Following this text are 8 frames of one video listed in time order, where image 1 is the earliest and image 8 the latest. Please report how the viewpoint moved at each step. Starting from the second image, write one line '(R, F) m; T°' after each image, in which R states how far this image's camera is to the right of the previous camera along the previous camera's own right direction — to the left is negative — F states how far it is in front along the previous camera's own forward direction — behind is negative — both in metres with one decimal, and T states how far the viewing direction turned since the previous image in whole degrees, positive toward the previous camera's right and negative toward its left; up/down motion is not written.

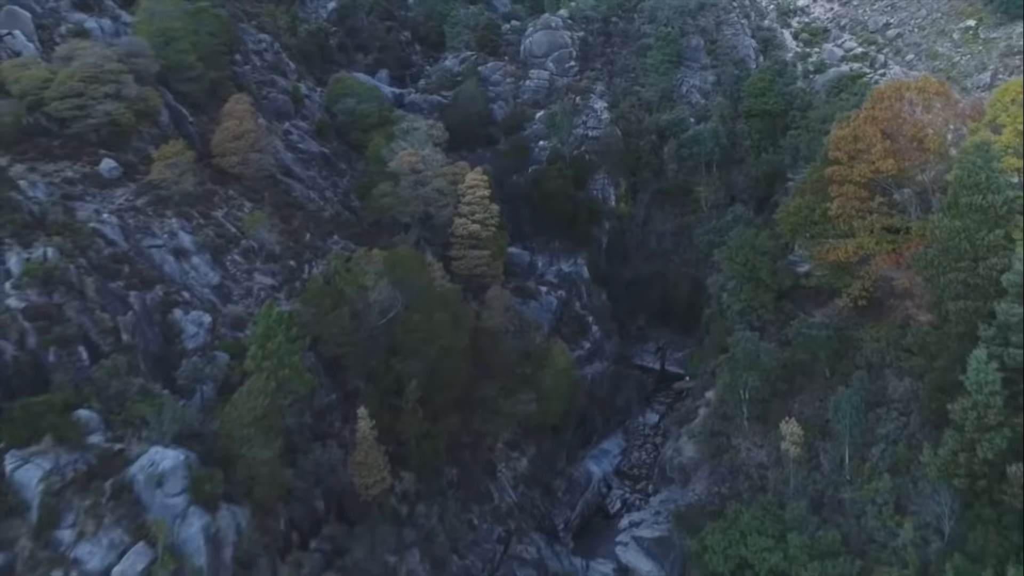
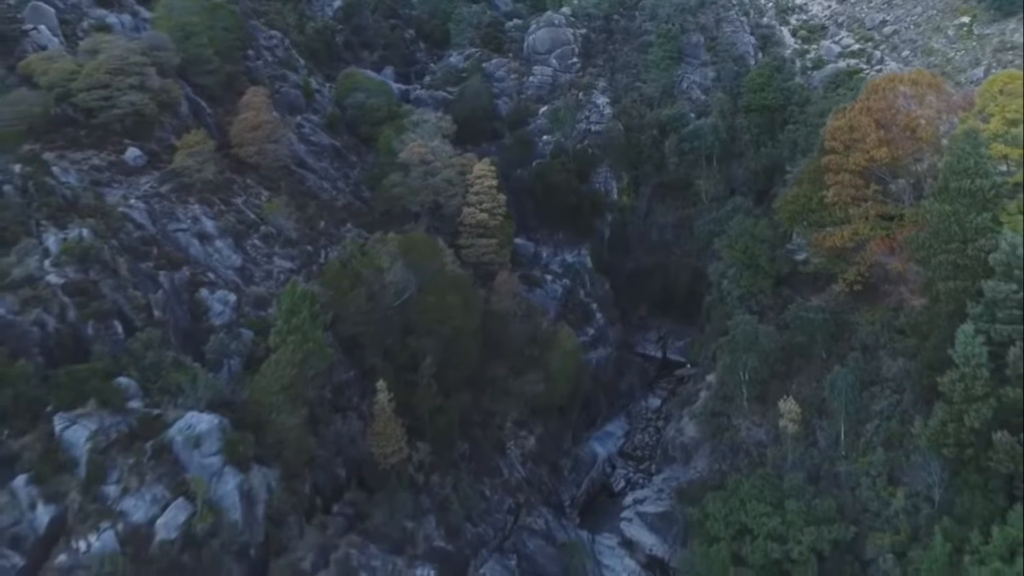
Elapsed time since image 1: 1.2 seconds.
(-0.3, -1.3) m; 0°
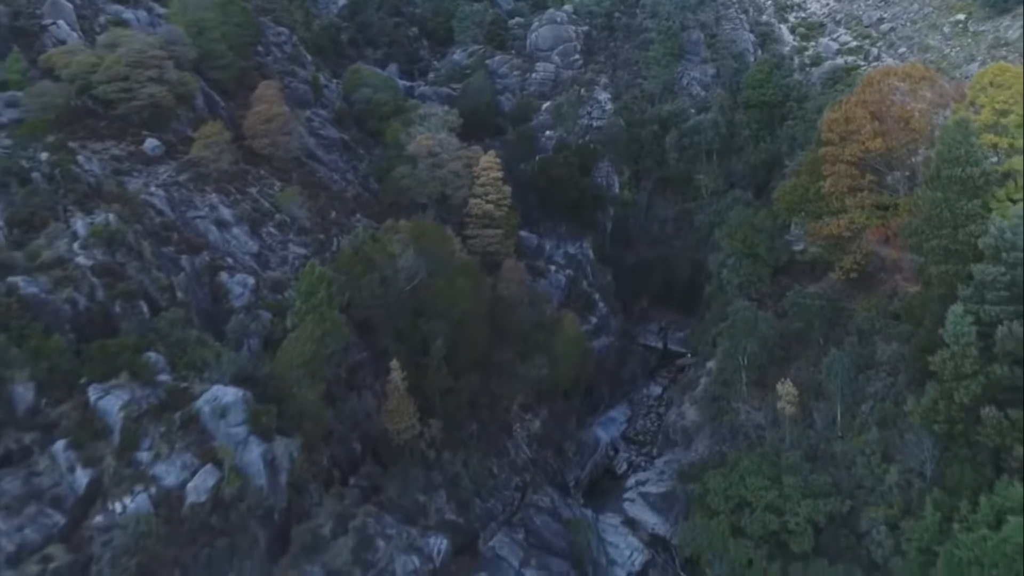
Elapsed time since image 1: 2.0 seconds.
(-0.2, -1.1) m; 0°
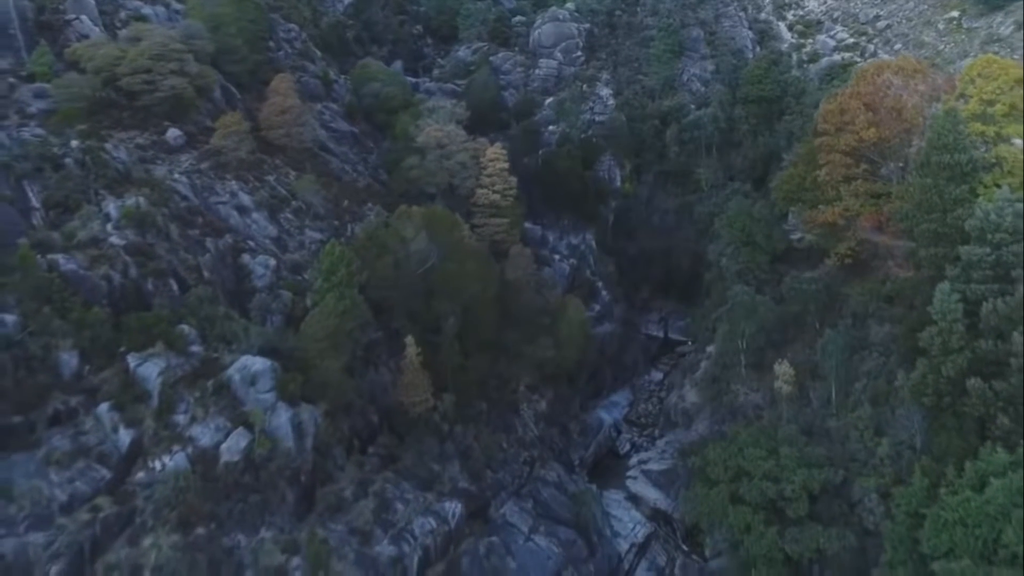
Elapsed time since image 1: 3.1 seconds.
(-0.3, -1.4) m; 0°
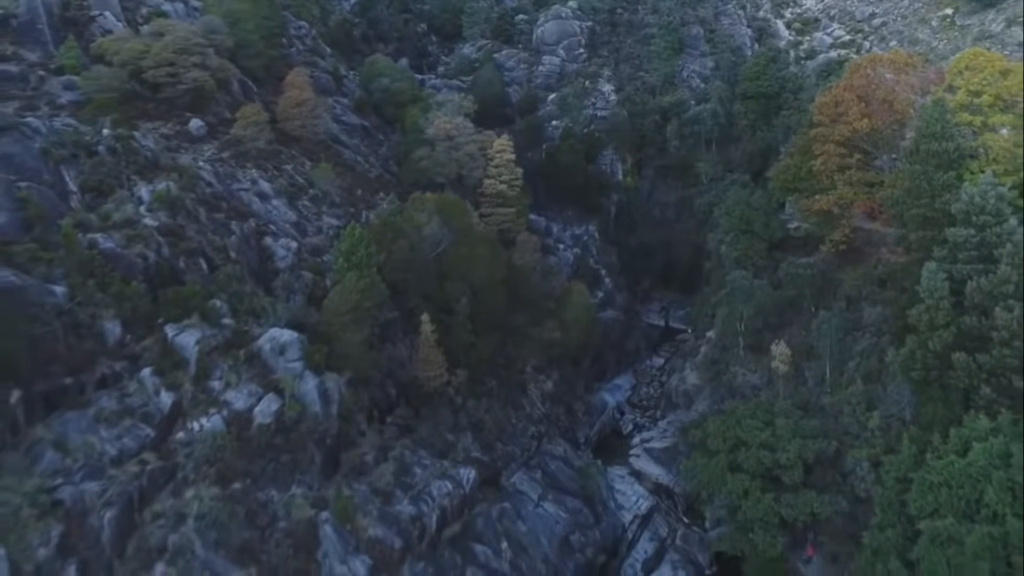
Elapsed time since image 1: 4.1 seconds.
(-0.3, -1.6) m; 0°
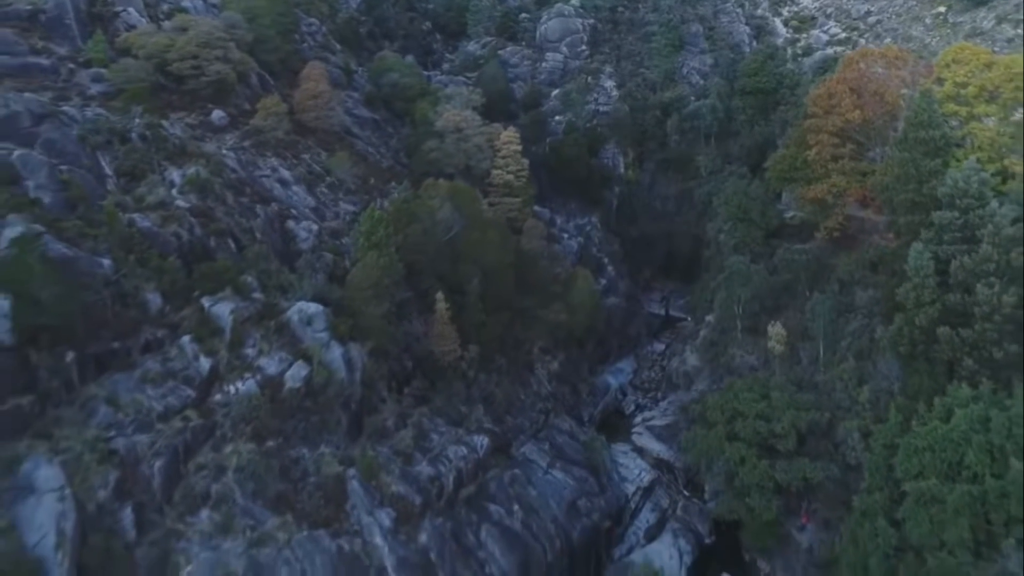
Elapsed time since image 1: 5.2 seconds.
(-0.3, -1.8) m; 0°
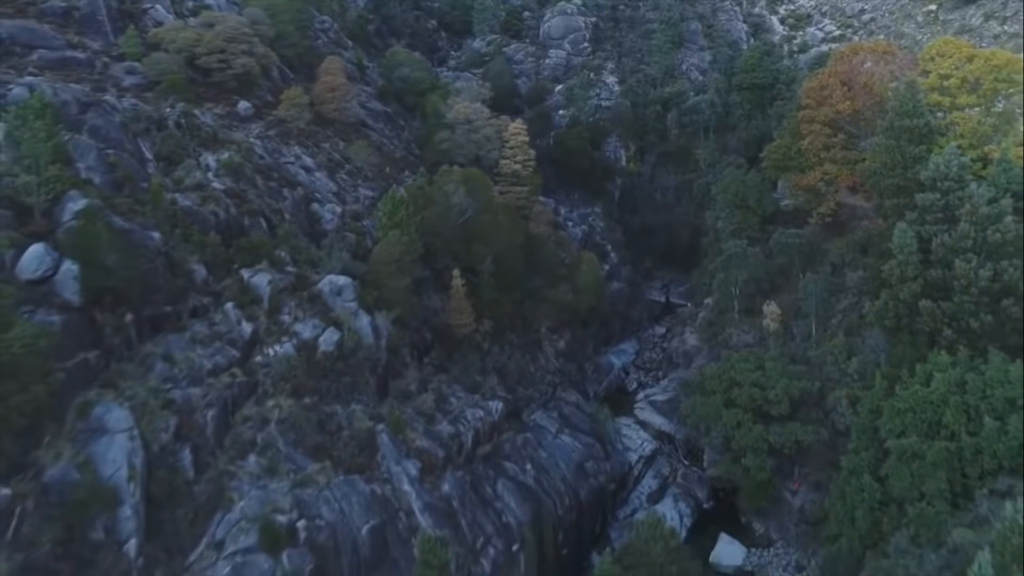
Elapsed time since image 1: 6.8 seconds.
(-0.4, -2.3) m; 0°
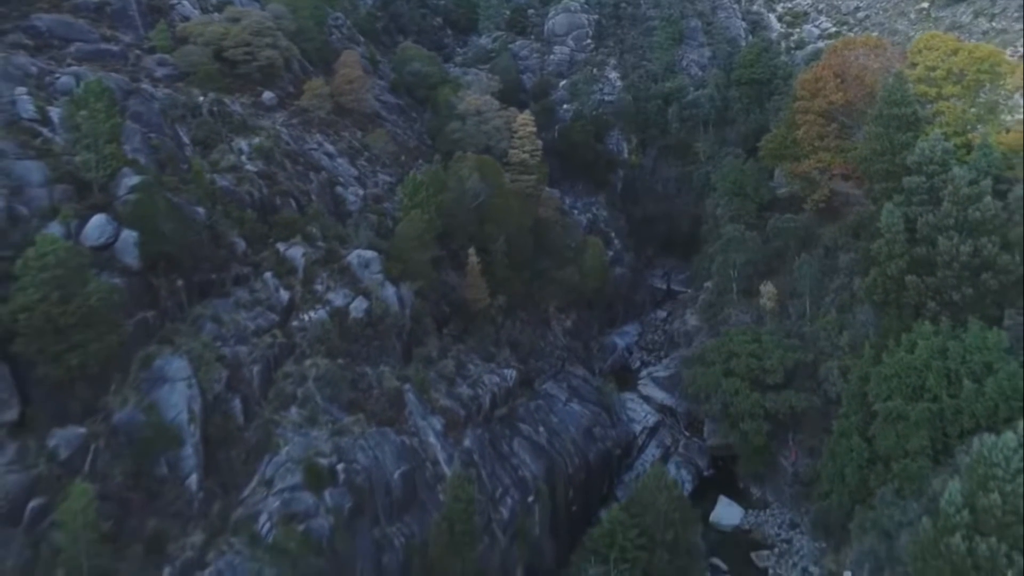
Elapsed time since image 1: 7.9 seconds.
(-0.5, -2.4) m; 0°
